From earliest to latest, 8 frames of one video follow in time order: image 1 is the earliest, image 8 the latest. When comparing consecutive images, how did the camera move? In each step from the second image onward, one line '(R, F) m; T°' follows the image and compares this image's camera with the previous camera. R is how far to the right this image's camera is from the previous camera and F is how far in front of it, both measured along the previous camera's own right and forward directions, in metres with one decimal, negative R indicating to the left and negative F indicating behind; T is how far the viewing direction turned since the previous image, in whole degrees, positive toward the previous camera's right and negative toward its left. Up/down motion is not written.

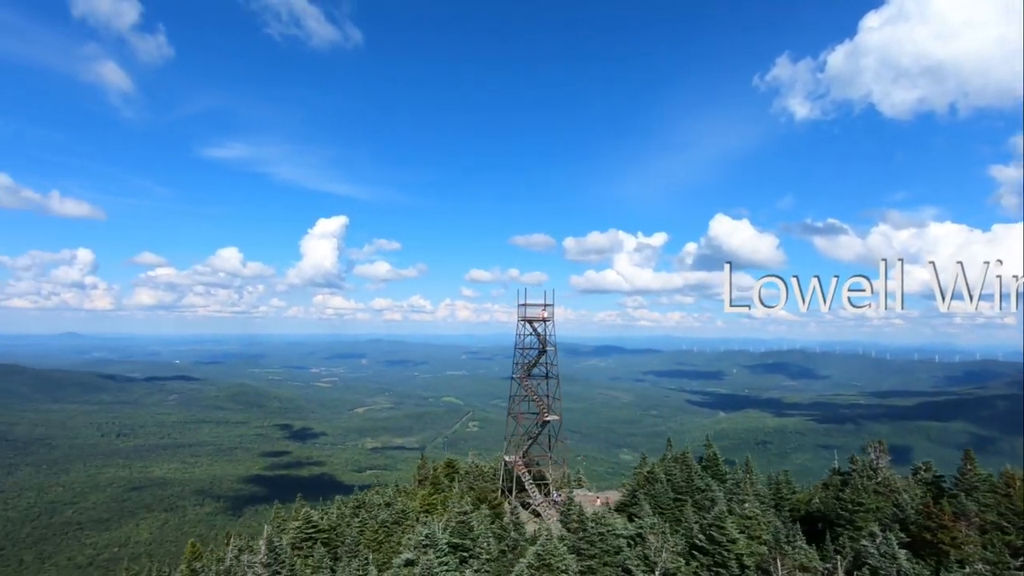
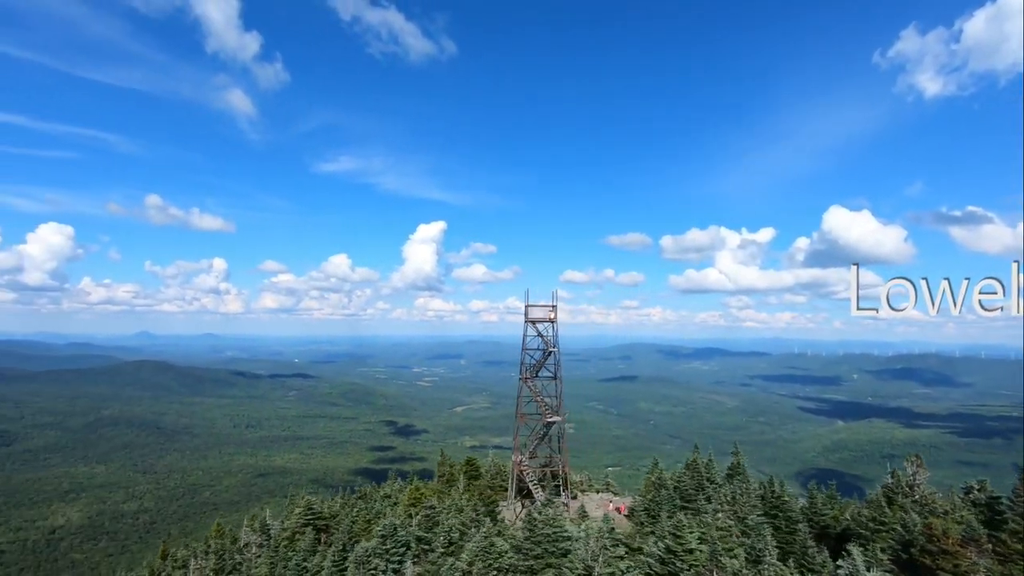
(-4.8, +0.2) m; -10°
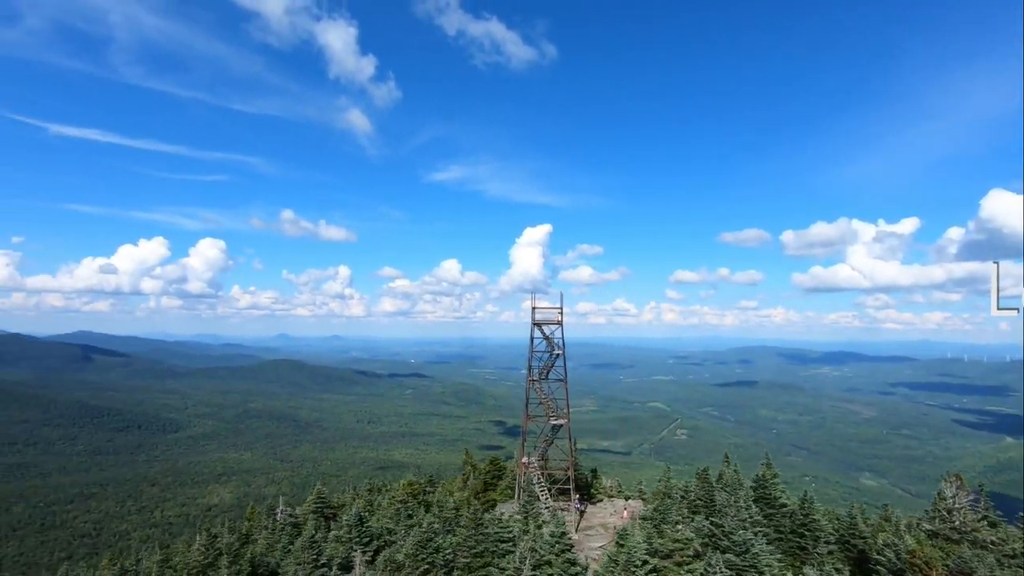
(-0.2, +1.2) m; -11°
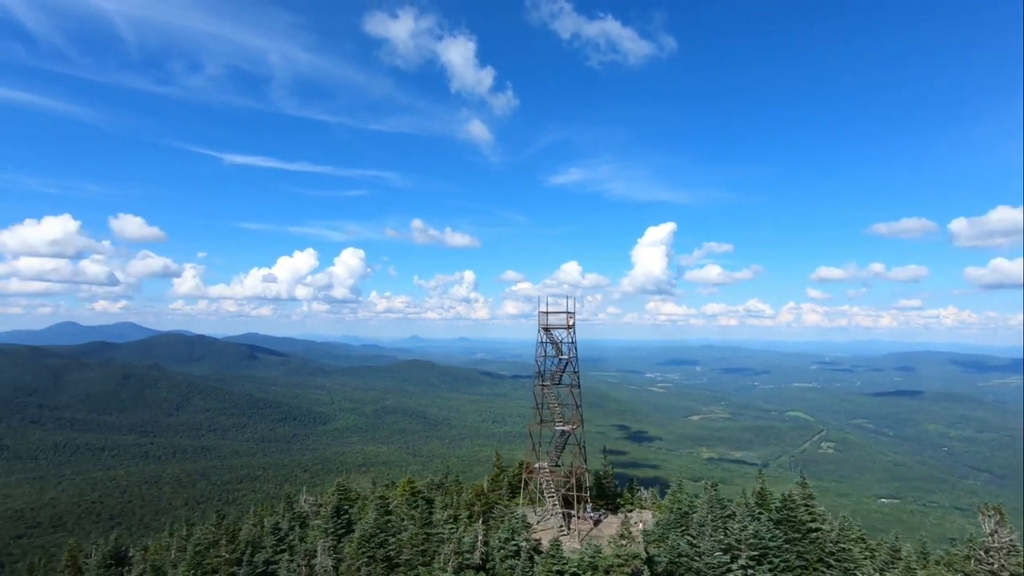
(+1.1, -0.1) m; -13°
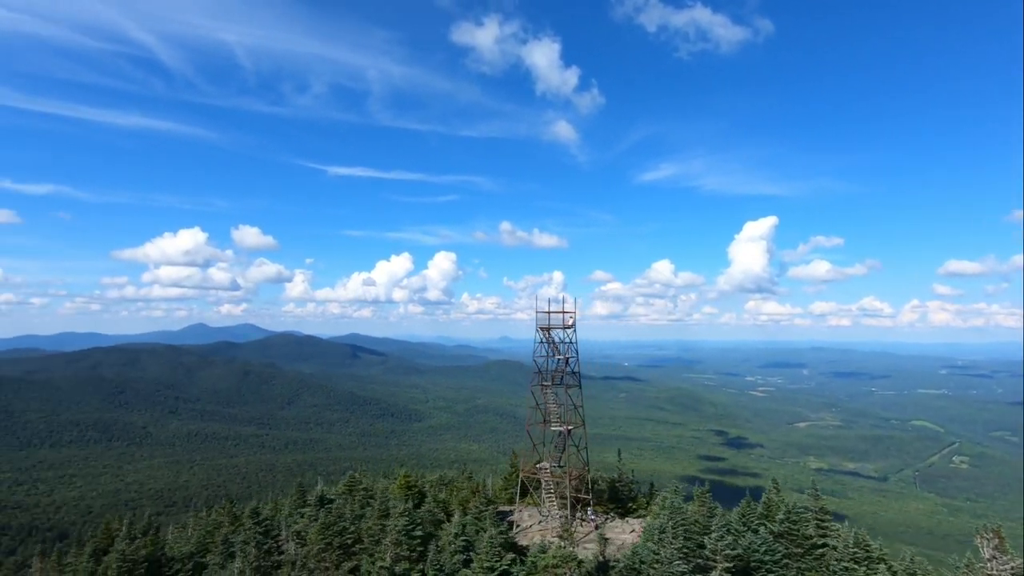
(+1.1, -0.2) m; -9°
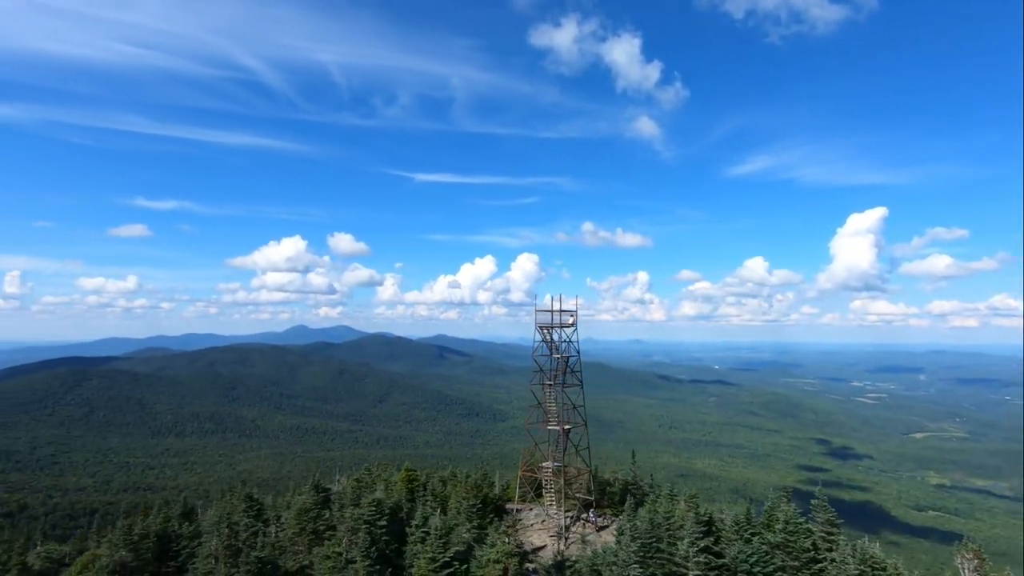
(+1.0, -0.1) m; -9°
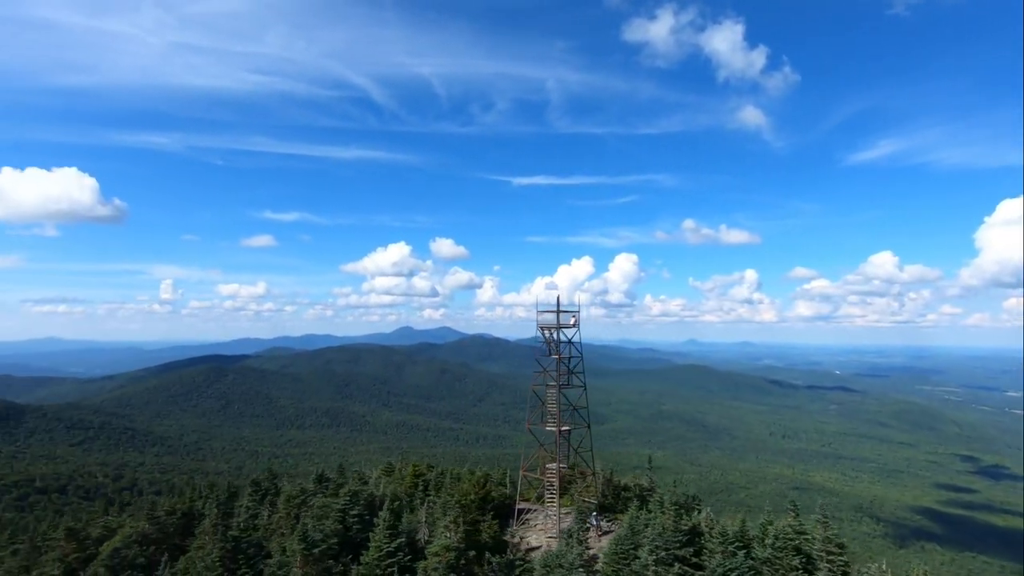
(+1.5, -0.5) m; -10°
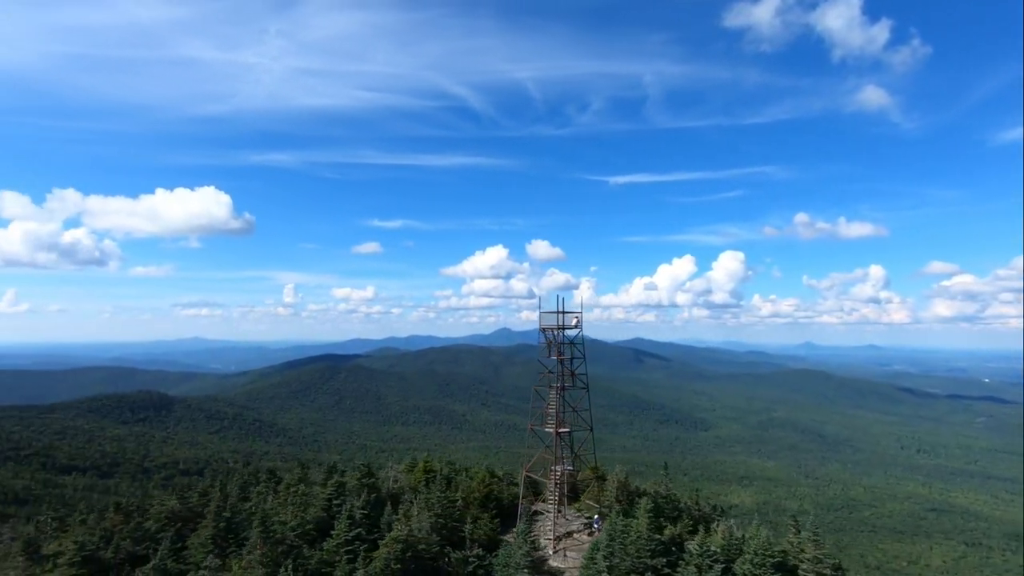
(+1.0, -0.2) m; -10°
